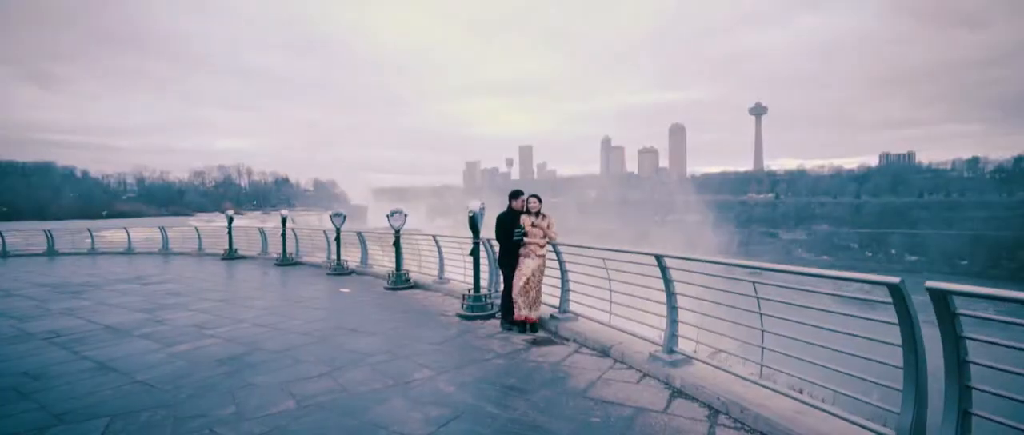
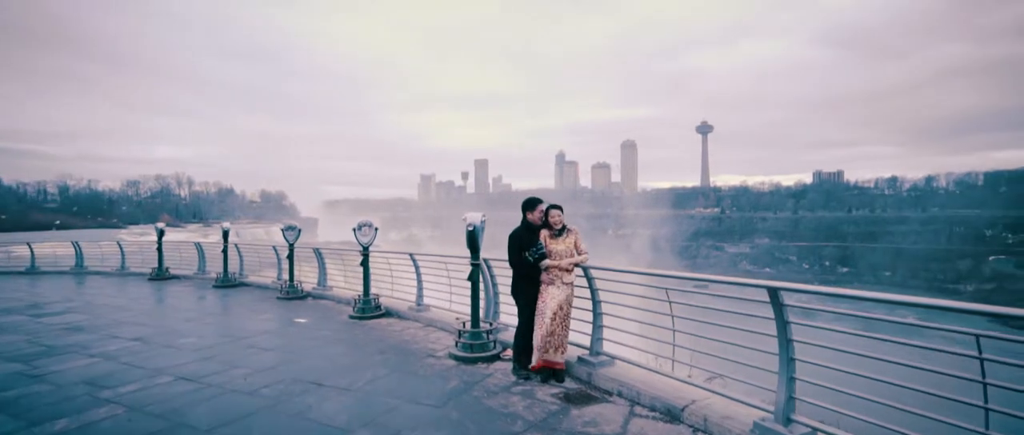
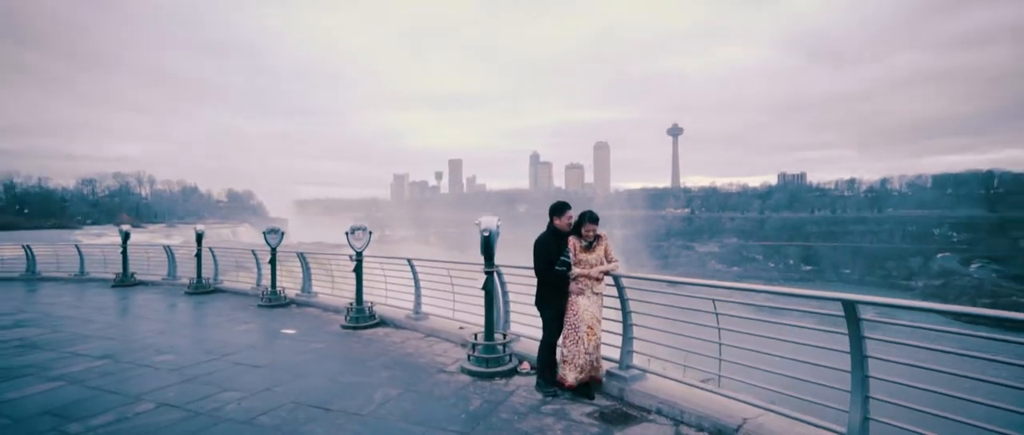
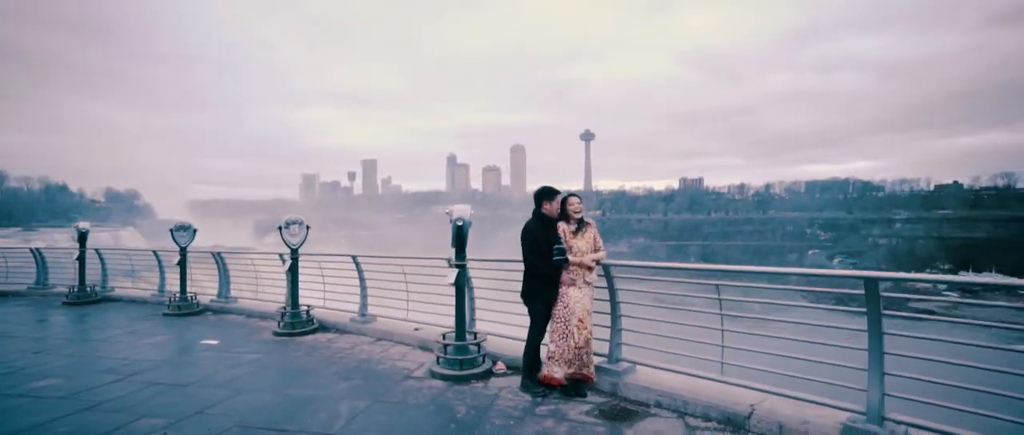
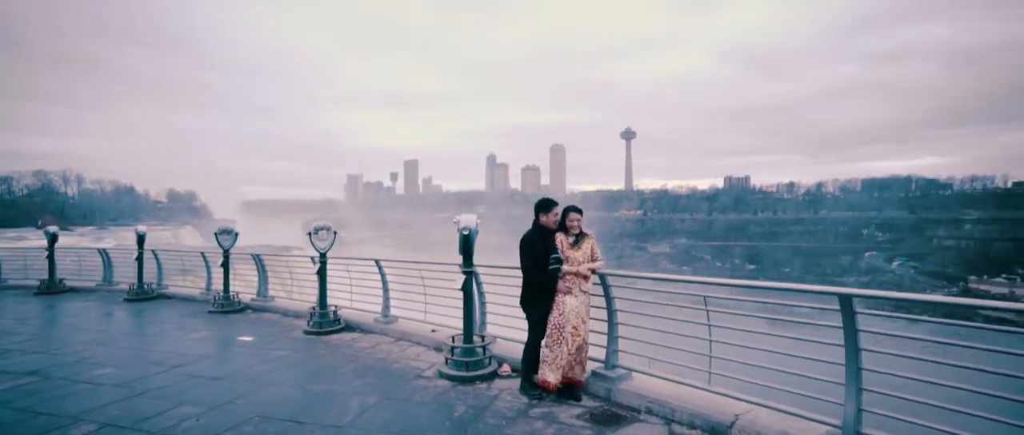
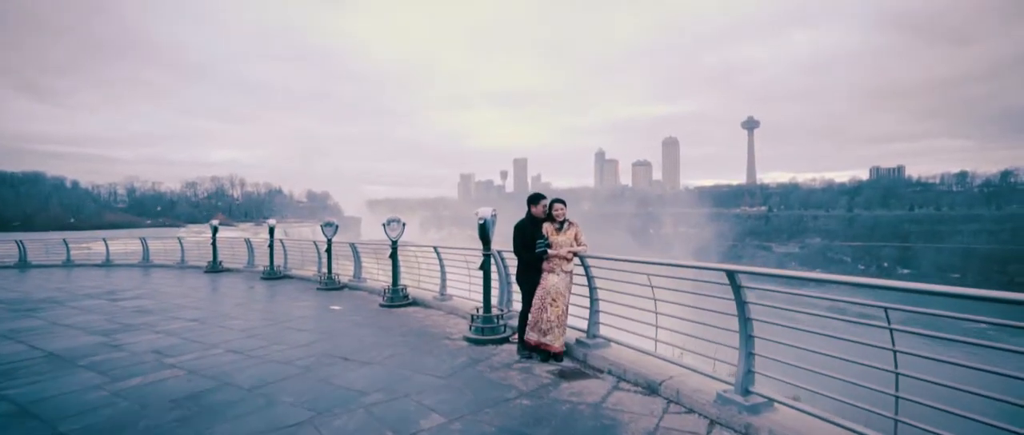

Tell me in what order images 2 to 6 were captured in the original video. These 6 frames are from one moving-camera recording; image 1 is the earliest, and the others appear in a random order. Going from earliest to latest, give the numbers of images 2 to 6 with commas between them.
6, 2, 3, 5, 4
